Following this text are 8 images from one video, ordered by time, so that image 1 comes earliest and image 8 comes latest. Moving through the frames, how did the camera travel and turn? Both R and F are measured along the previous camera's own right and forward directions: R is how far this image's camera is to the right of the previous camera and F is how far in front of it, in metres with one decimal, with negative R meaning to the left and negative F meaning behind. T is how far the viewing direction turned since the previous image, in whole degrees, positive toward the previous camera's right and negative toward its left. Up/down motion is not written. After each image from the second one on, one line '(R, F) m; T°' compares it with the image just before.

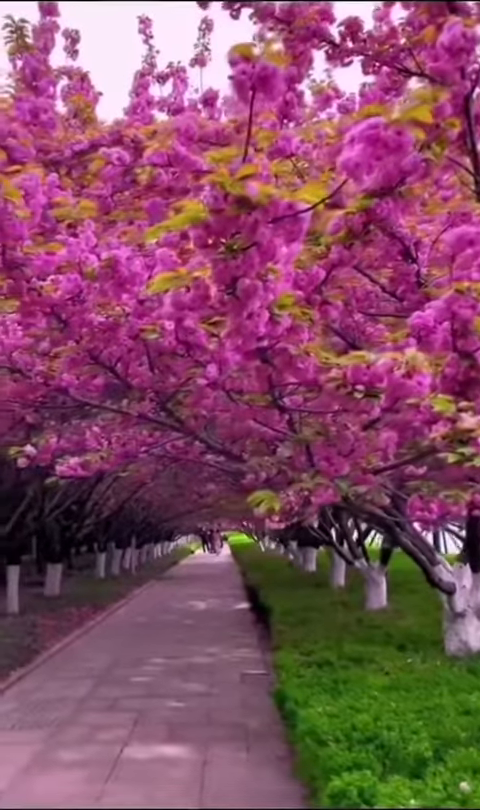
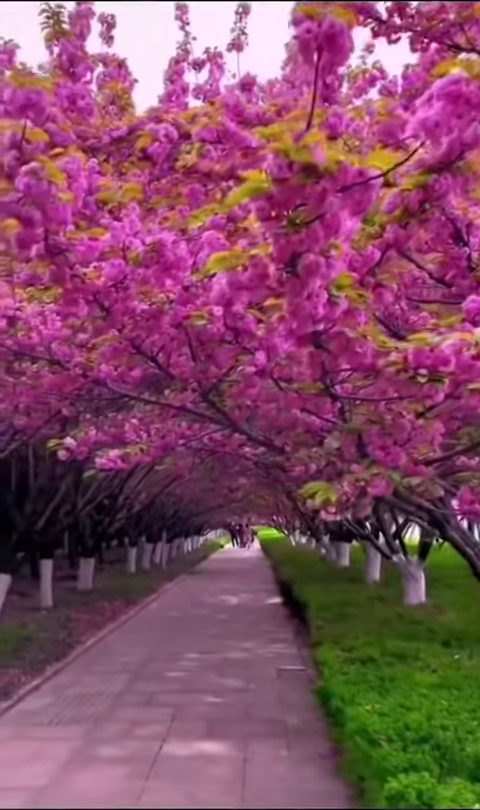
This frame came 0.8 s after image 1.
(-0.1, +0.2) m; -2°
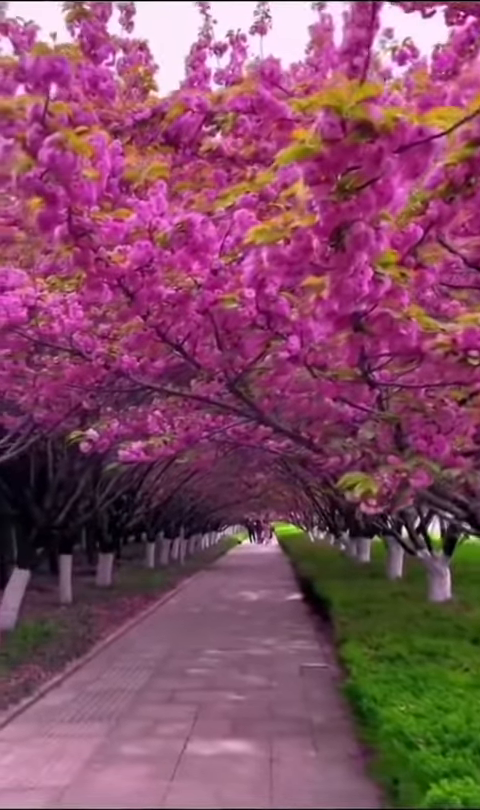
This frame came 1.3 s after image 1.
(-0.1, +0.2) m; -1°
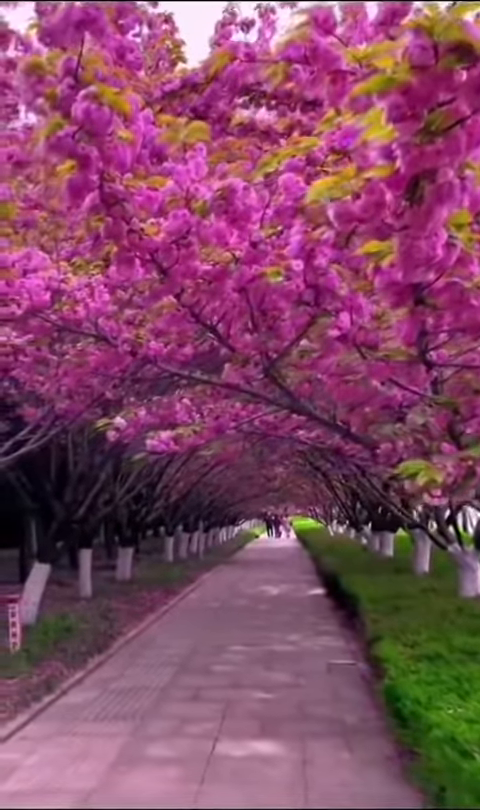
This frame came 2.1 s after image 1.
(-0.1, +0.3) m; -1°
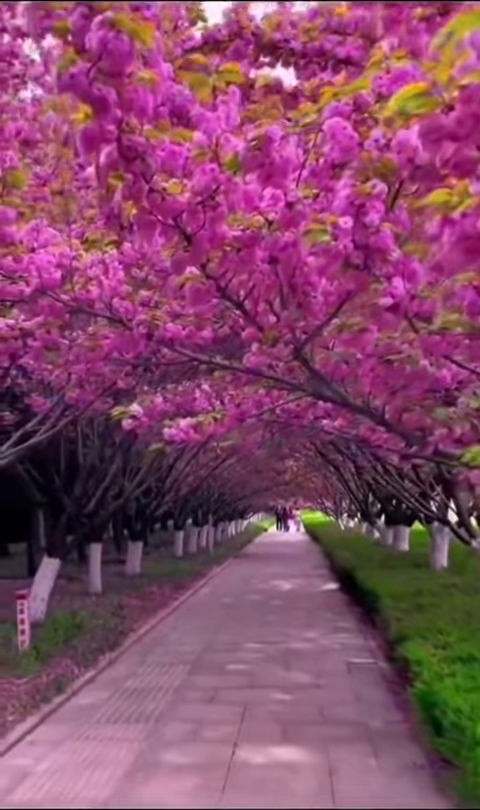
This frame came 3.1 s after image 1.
(-0.1, +0.5) m; -1°
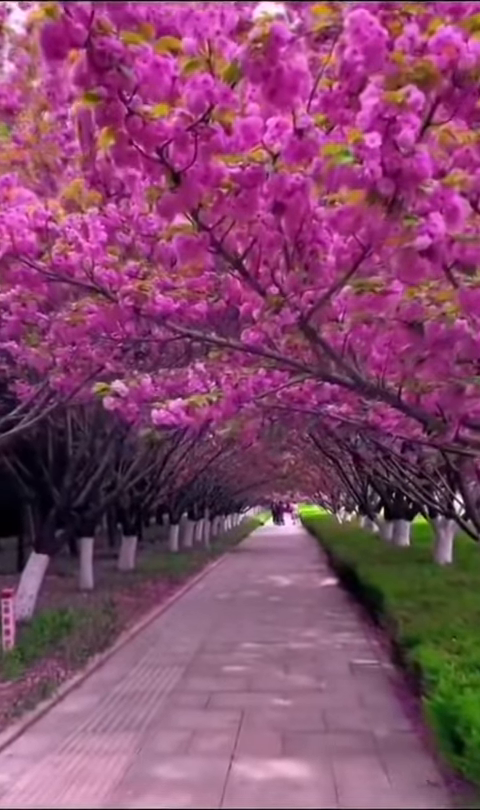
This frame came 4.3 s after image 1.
(0.0, +0.7) m; 0°
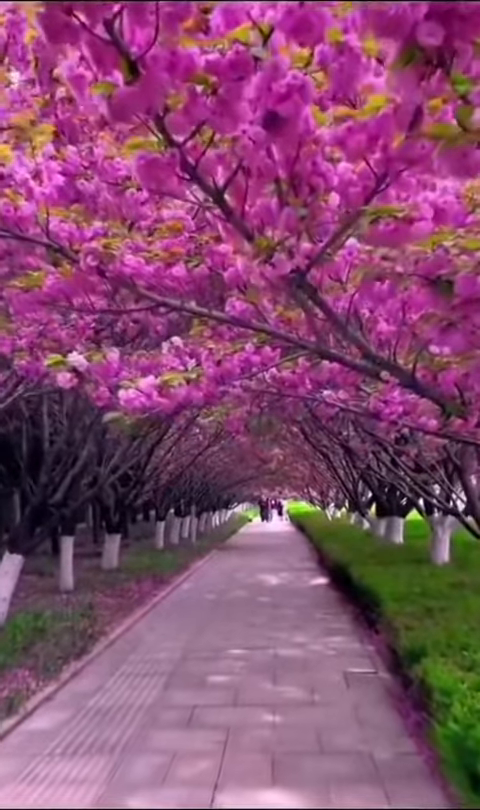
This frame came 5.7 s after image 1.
(0.0, +0.9) m; +1°
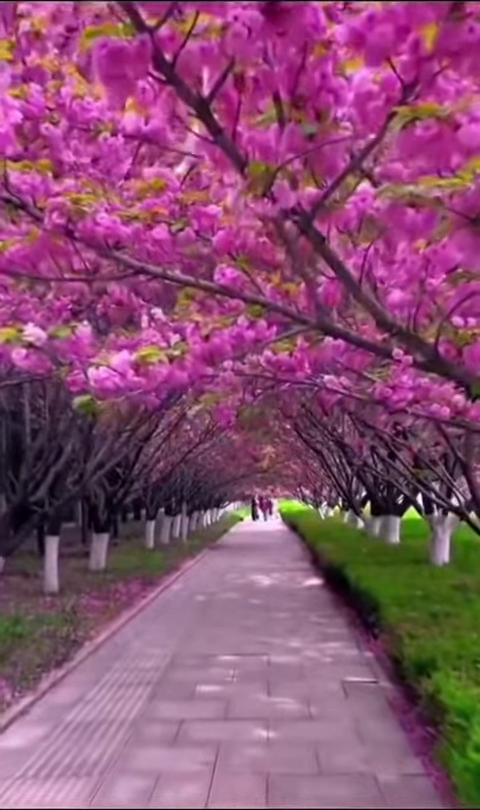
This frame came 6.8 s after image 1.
(0.0, +0.7) m; +1°
